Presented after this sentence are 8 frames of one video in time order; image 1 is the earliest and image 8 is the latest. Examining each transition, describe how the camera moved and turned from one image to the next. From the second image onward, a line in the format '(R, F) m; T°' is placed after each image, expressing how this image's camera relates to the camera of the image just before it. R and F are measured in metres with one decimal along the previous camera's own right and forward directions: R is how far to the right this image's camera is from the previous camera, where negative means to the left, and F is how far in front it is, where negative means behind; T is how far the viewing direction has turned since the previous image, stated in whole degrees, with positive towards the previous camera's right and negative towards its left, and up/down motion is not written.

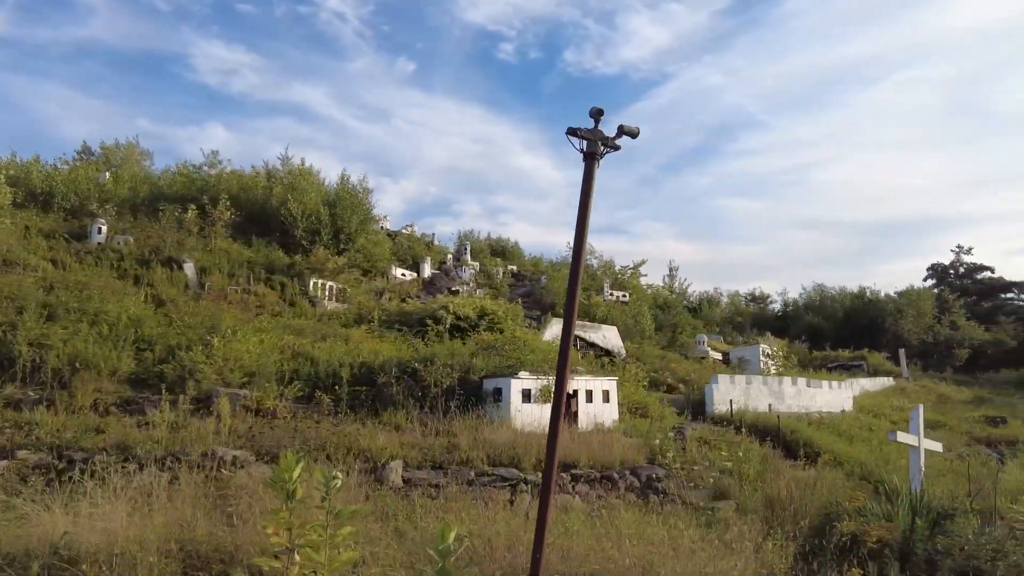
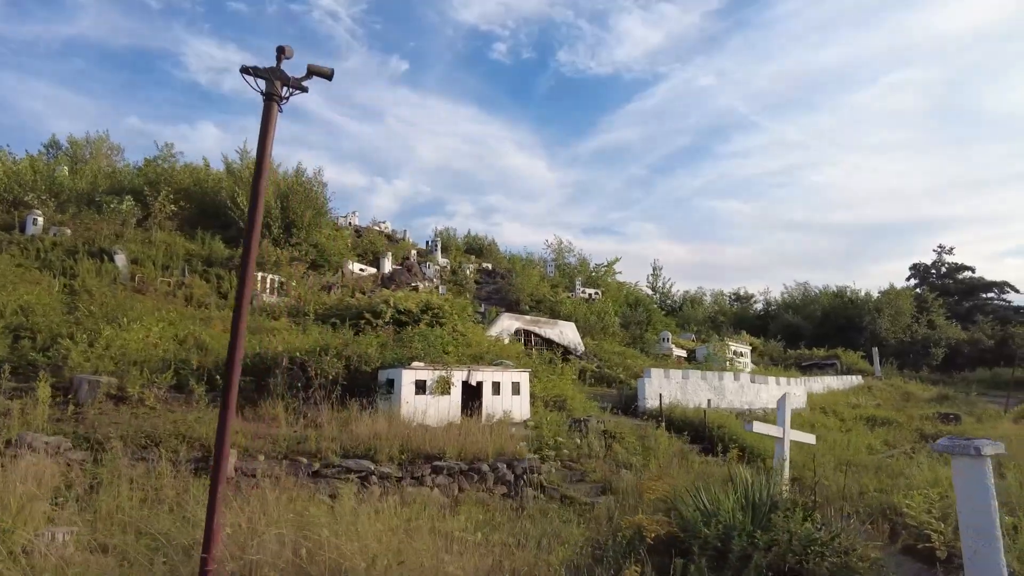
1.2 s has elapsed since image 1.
(+1.6, +0.4) m; 0°
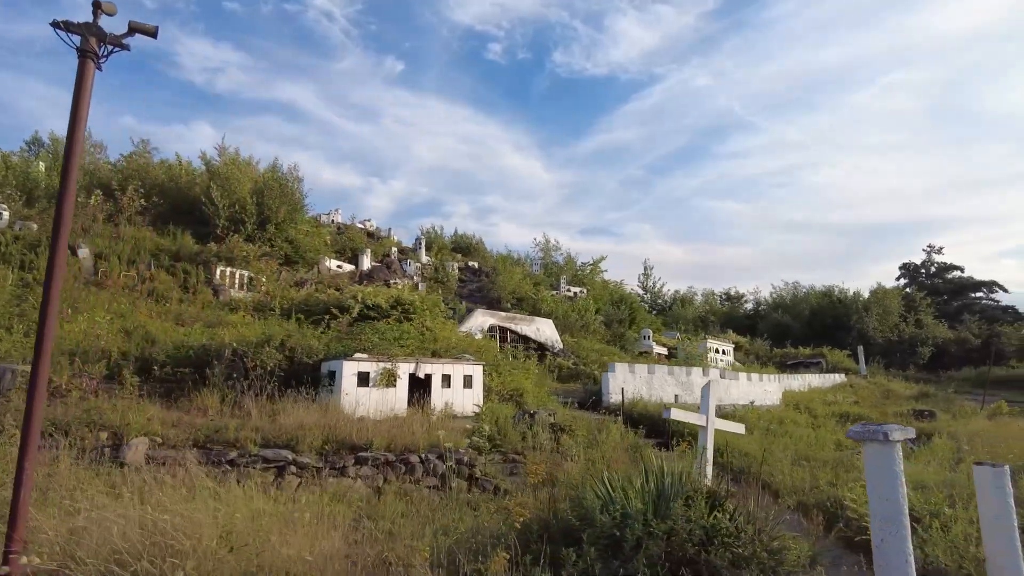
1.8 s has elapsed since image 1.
(+0.8, +0.2) m; 0°
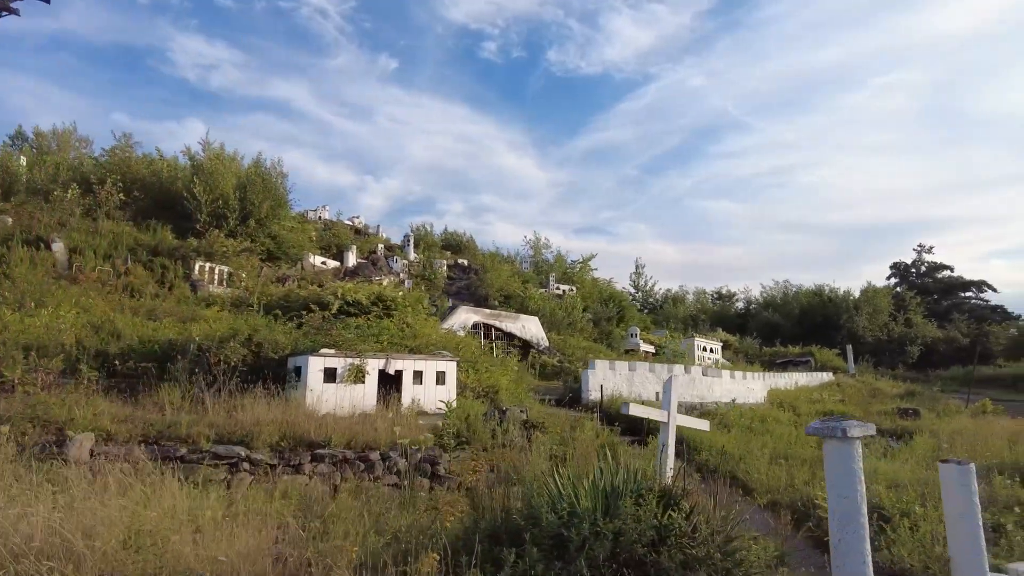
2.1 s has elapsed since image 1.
(+0.4, +0.2) m; 0°
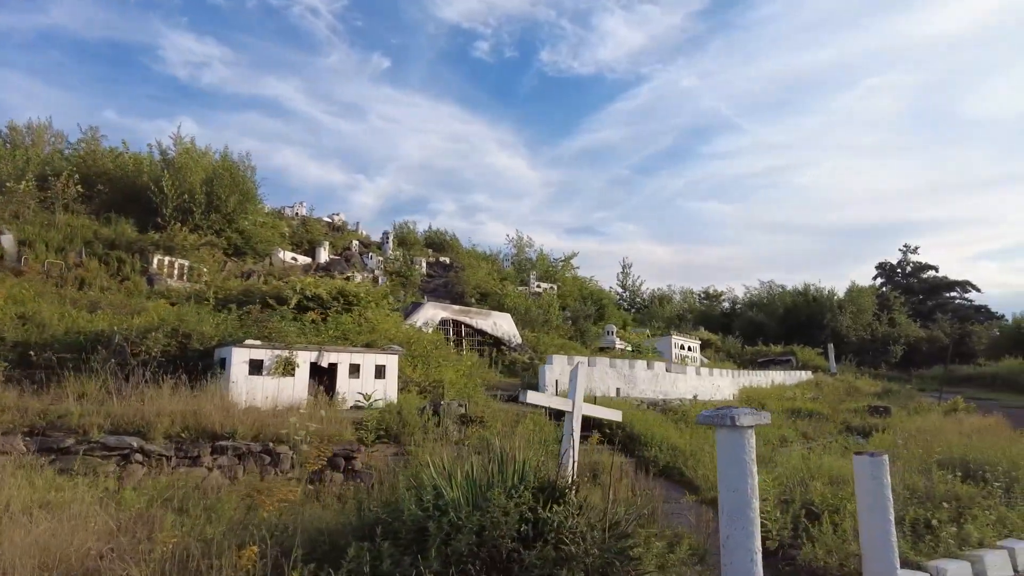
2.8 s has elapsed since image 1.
(+0.8, +0.3) m; 0°
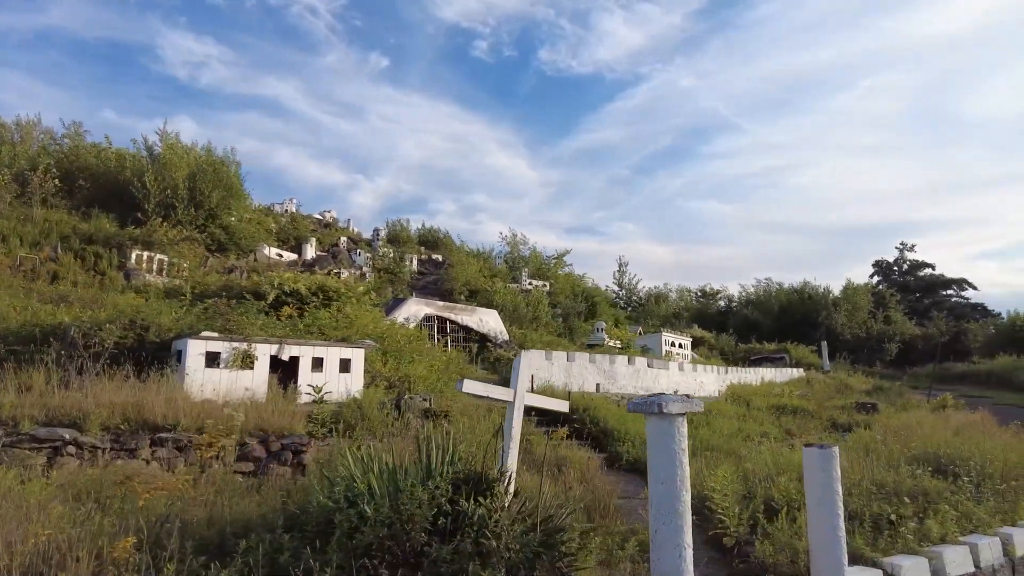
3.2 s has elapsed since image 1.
(+0.5, +0.2) m; 0°
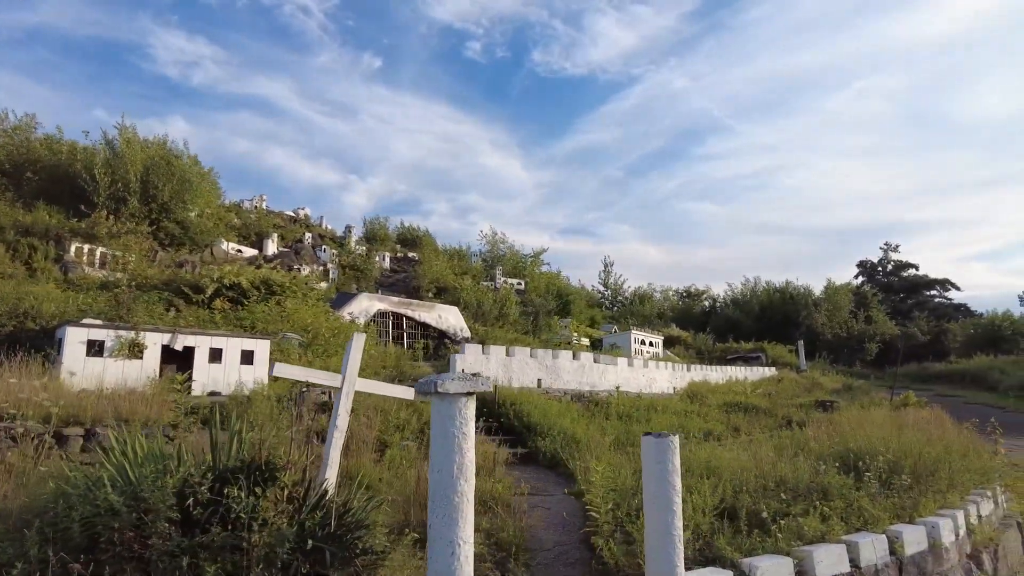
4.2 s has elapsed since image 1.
(+1.3, +0.5) m; 0°
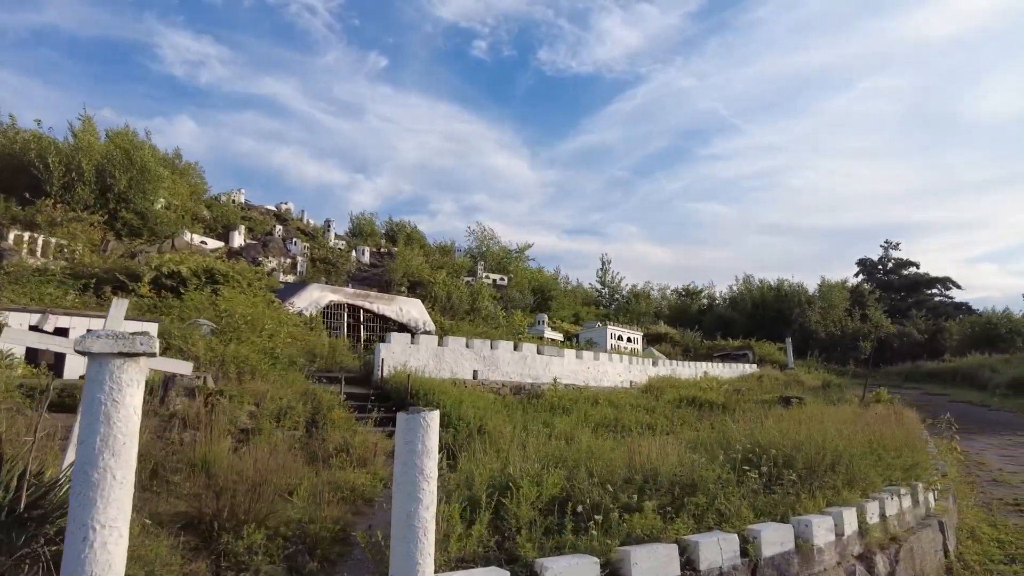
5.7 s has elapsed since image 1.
(+1.6, +0.6) m; -1°
